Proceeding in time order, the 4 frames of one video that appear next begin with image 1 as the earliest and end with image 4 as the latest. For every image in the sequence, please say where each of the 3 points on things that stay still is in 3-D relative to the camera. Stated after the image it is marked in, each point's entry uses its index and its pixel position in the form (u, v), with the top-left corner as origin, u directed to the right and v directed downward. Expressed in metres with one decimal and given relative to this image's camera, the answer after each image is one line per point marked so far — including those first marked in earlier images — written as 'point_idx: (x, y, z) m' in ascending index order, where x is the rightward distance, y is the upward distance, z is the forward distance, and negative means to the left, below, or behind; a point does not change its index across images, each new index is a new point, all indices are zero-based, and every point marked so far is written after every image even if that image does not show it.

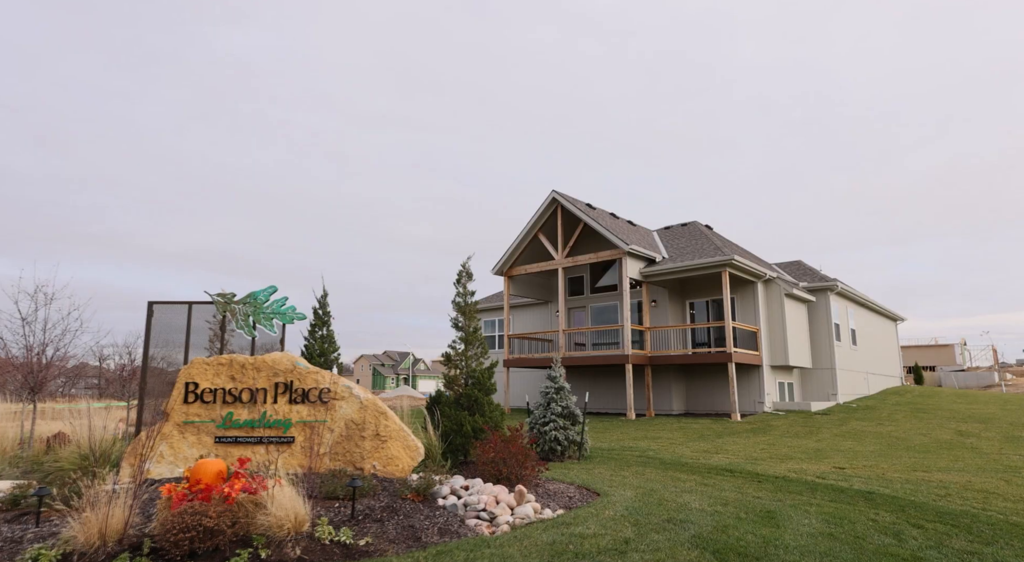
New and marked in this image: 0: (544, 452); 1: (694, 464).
0: (+0.5, -2.8, +10.0) m
1: (+2.9, -2.9, +9.5) m
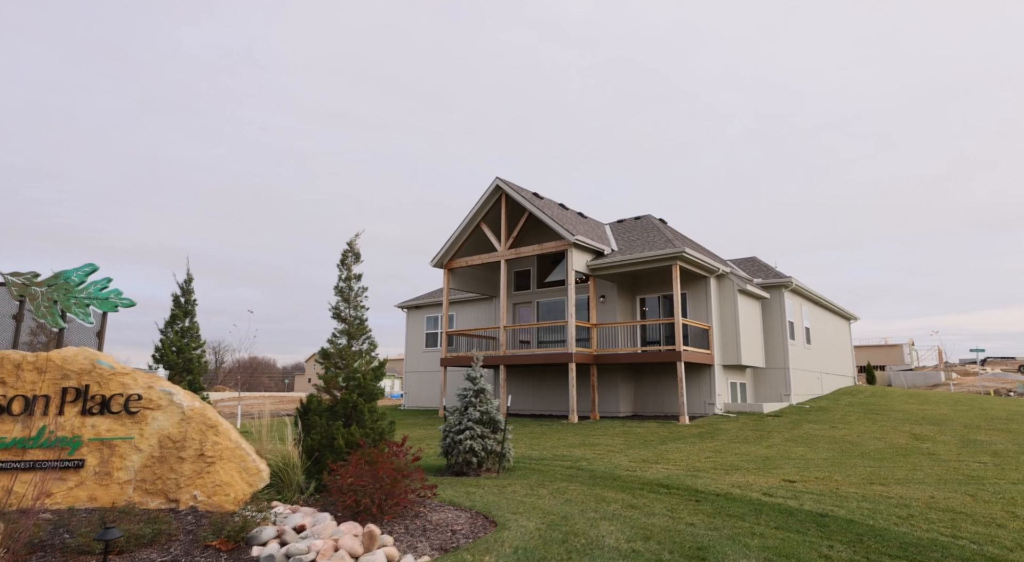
0: (-0.8, -2.7, +8.7) m
1: (+1.6, -2.7, +8.3) m
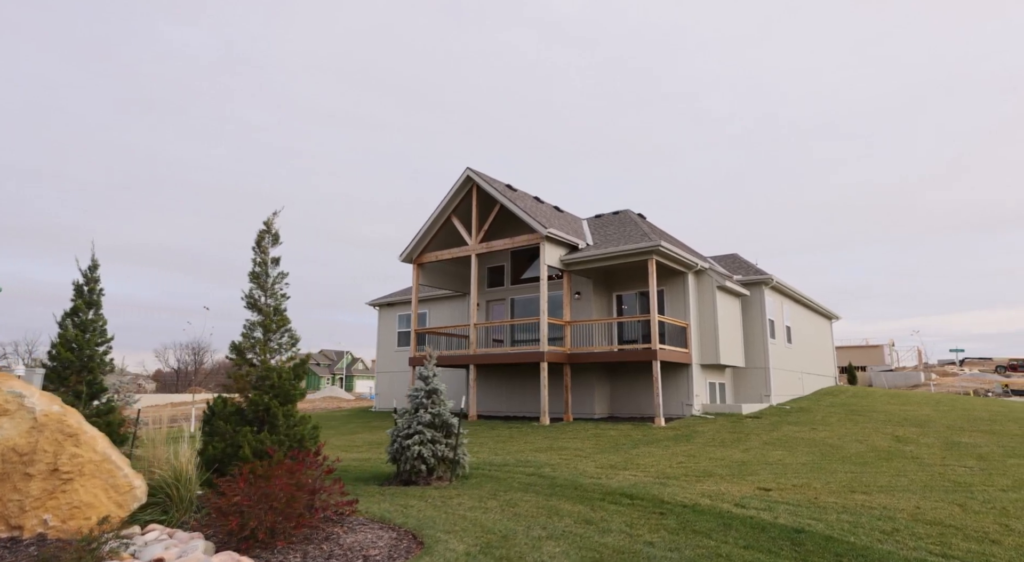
0: (-1.4, -2.5, +7.9) m
1: (+1.0, -2.6, +7.6) m
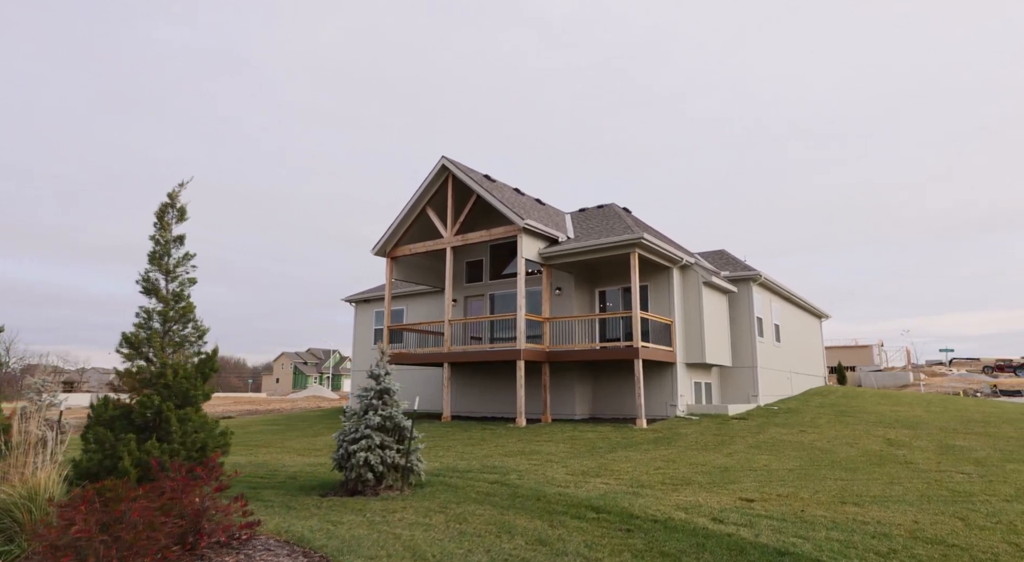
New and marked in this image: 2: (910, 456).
0: (-1.9, -2.4, +7.2) m
1: (+0.5, -2.5, +6.9) m
2: (+6.4, -2.8, +9.6) m
